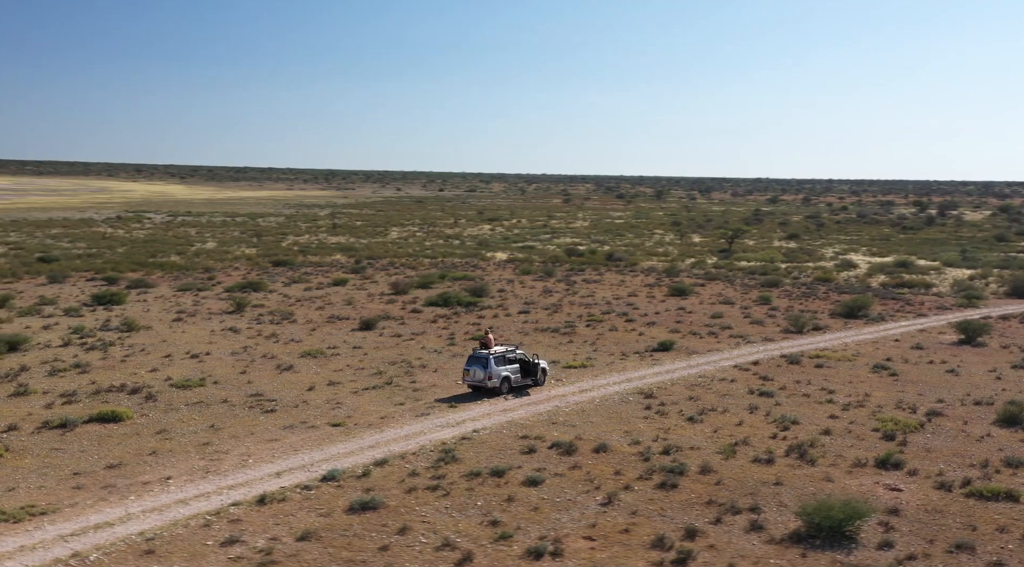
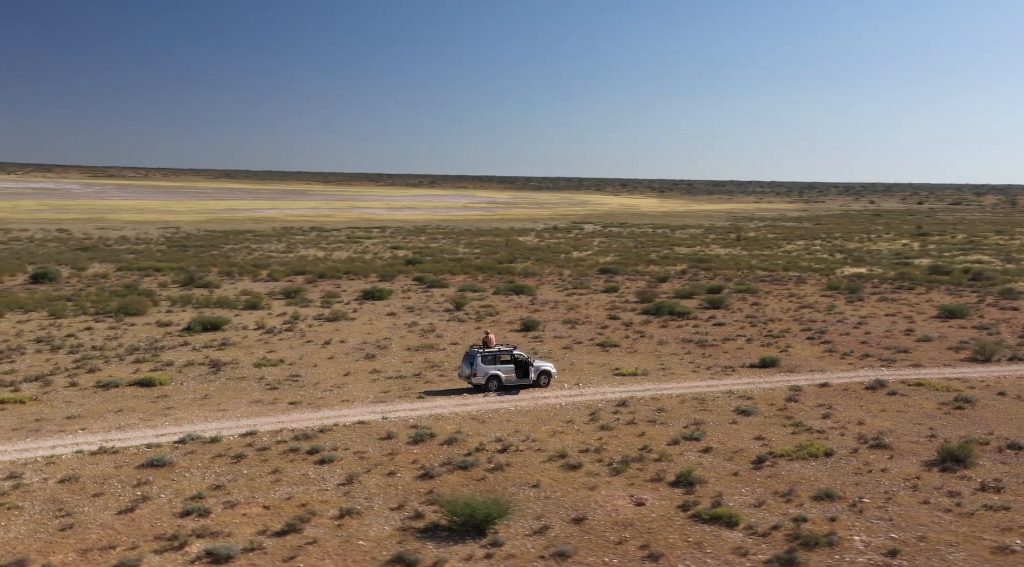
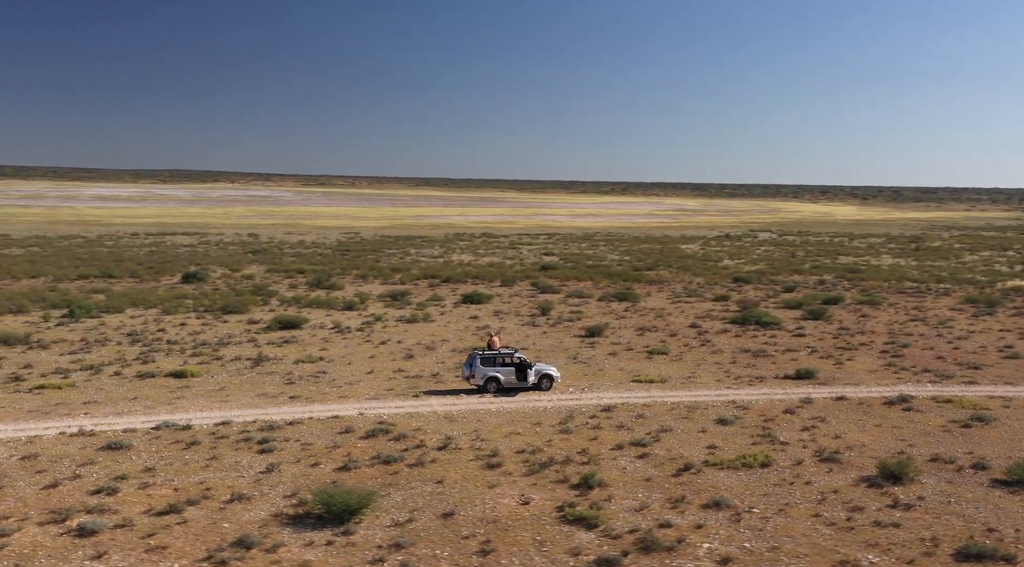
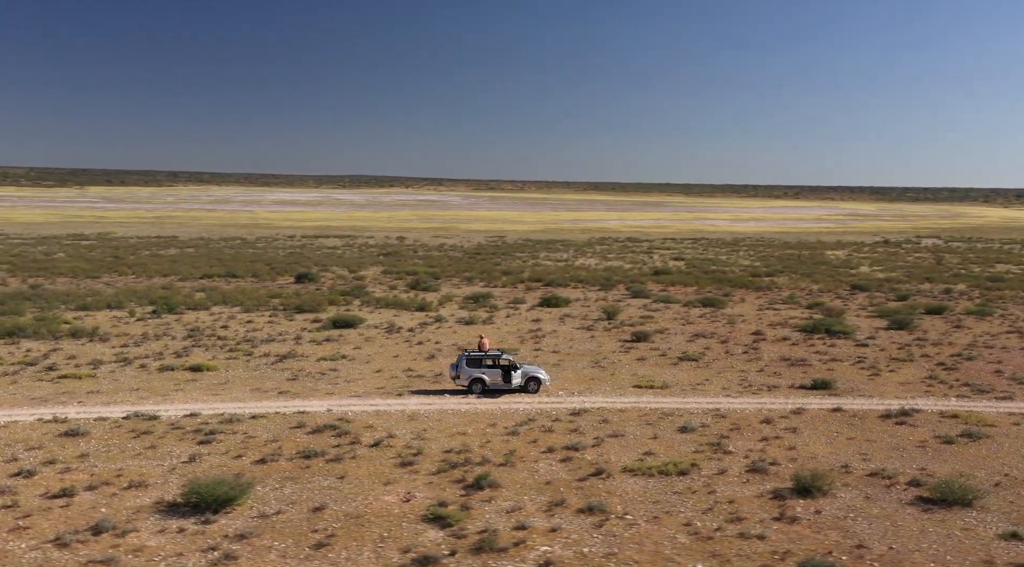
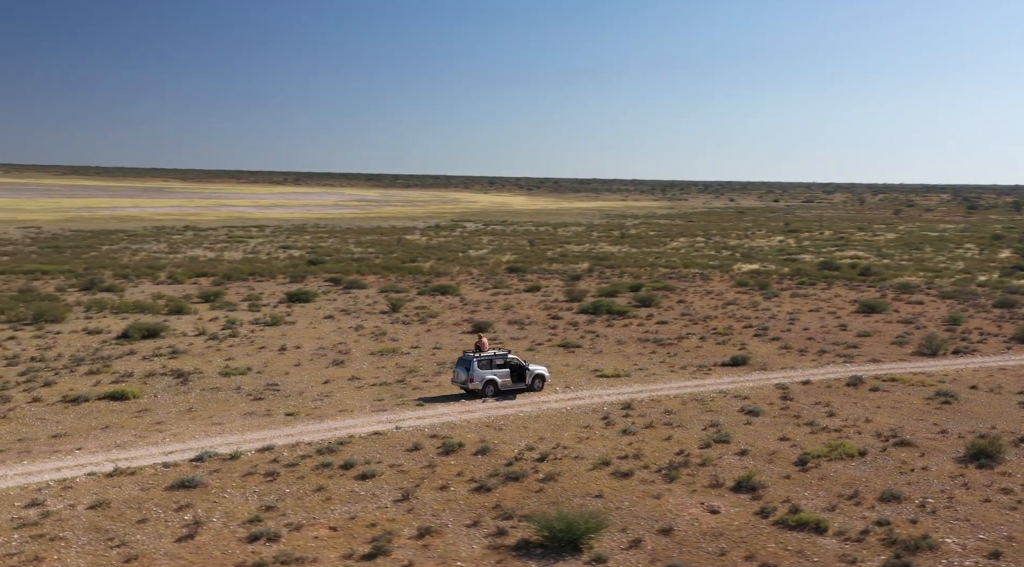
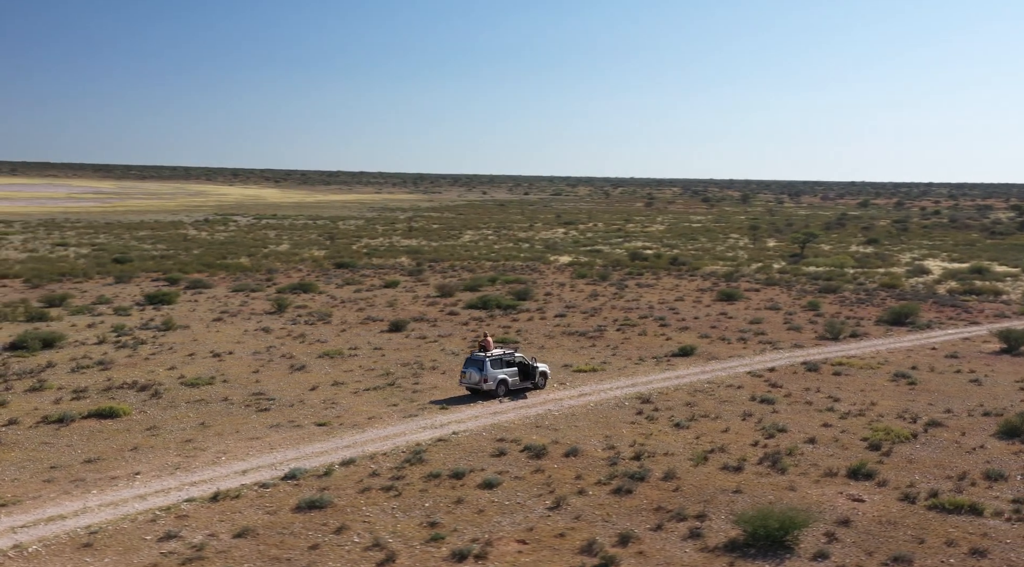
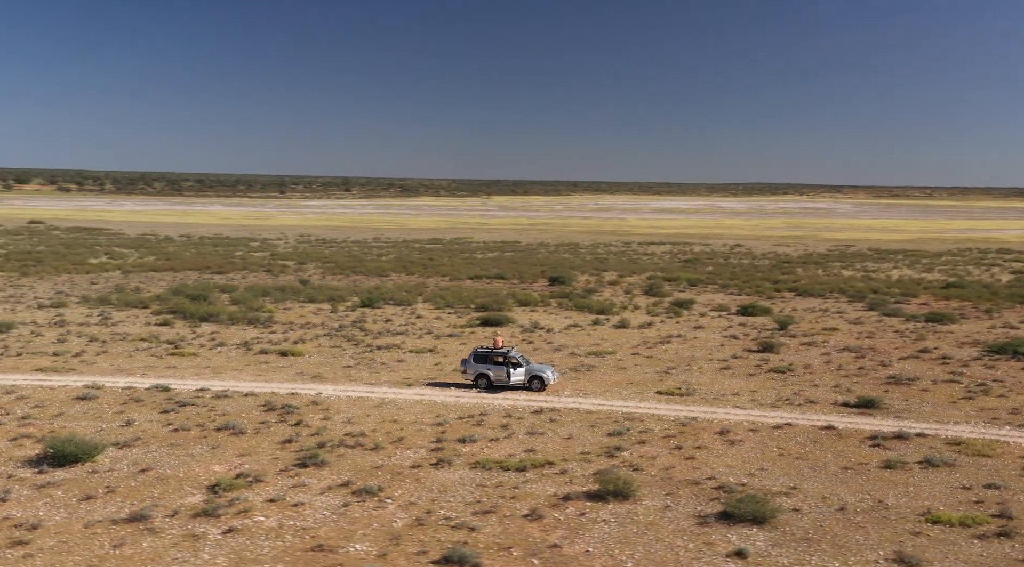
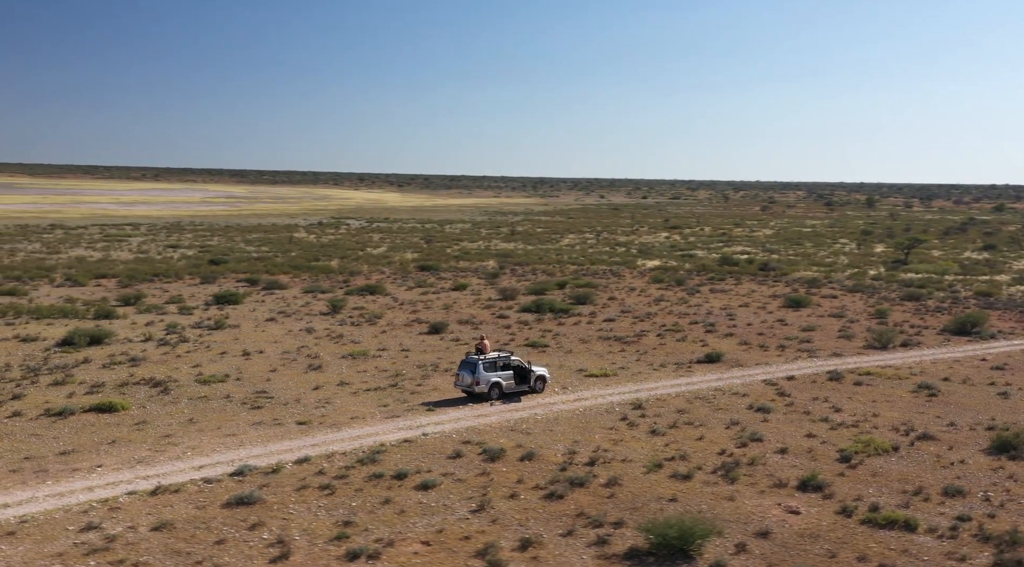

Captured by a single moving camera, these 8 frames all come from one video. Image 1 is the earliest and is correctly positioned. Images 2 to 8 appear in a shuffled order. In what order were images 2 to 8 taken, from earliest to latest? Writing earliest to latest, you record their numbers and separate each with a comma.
6, 8, 5, 2, 3, 4, 7
